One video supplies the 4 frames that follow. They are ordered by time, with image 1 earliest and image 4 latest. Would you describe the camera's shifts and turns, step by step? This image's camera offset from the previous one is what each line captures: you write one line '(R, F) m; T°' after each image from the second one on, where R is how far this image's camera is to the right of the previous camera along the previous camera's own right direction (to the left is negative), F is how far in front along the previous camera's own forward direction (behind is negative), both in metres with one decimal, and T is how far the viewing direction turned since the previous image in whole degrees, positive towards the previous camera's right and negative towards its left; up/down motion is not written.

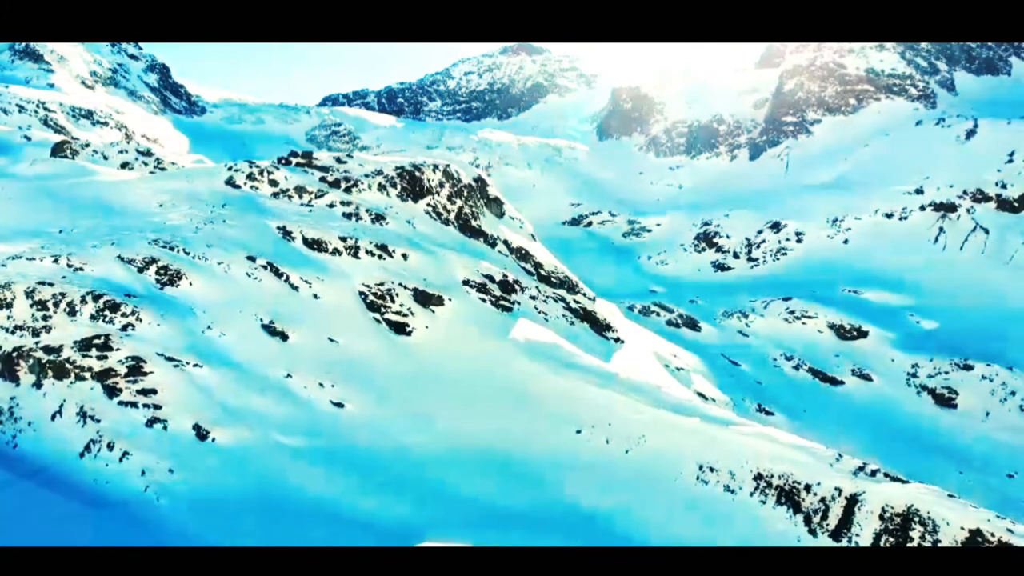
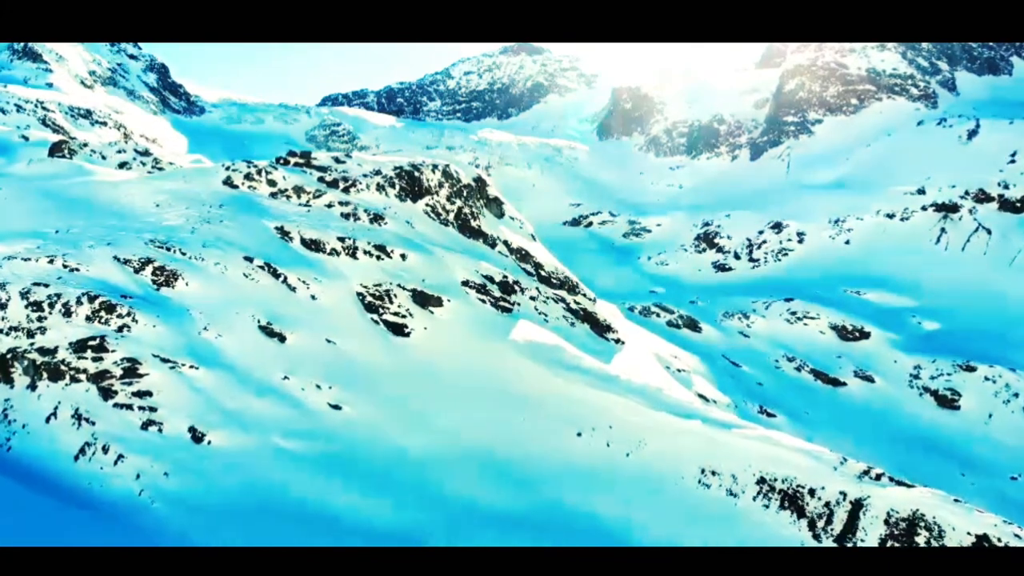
(0.0, +0.3) m; 0°
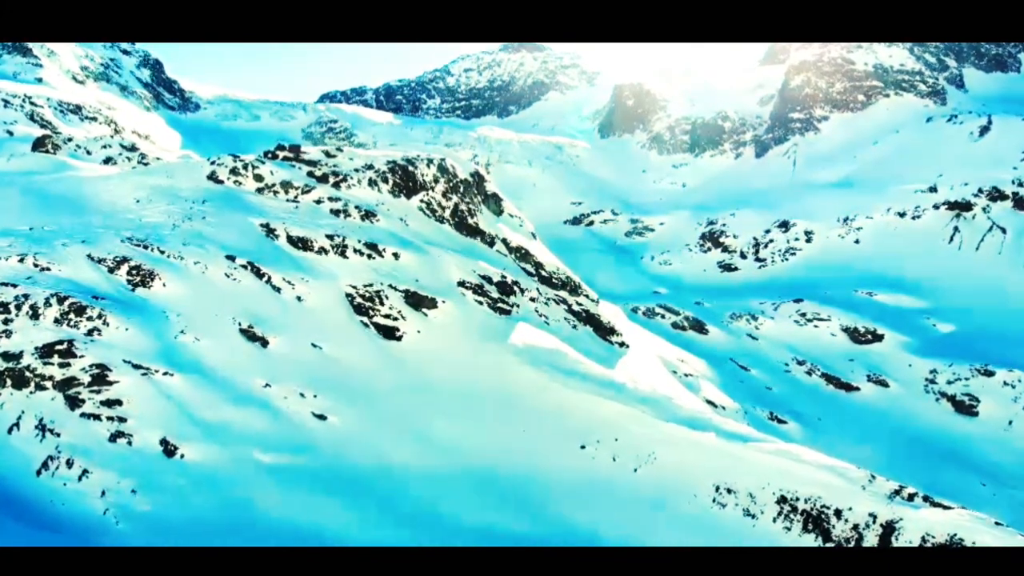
(+0.1, +1.7) m; 0°
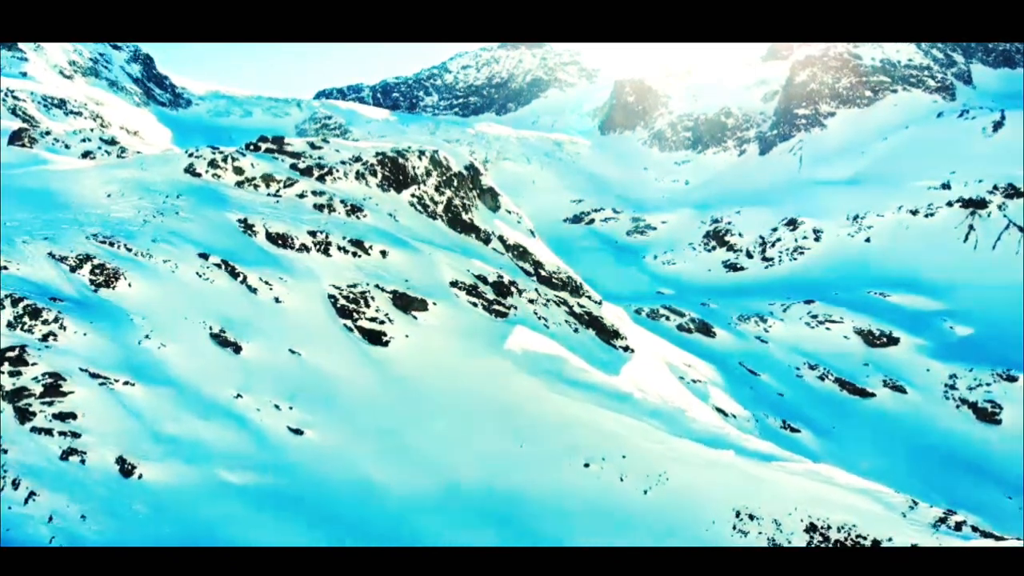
(+0.1, +2.0) m; 0°
